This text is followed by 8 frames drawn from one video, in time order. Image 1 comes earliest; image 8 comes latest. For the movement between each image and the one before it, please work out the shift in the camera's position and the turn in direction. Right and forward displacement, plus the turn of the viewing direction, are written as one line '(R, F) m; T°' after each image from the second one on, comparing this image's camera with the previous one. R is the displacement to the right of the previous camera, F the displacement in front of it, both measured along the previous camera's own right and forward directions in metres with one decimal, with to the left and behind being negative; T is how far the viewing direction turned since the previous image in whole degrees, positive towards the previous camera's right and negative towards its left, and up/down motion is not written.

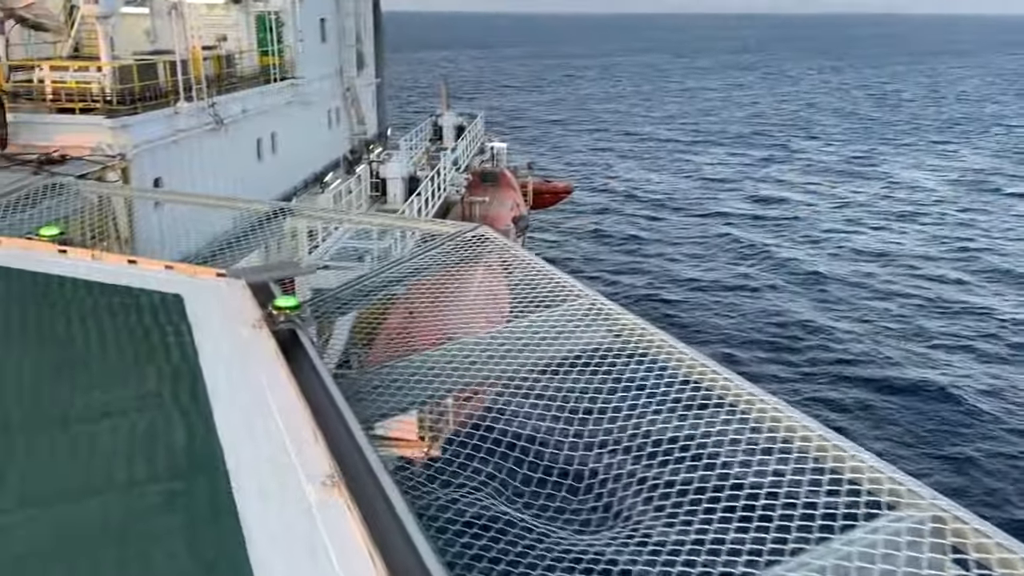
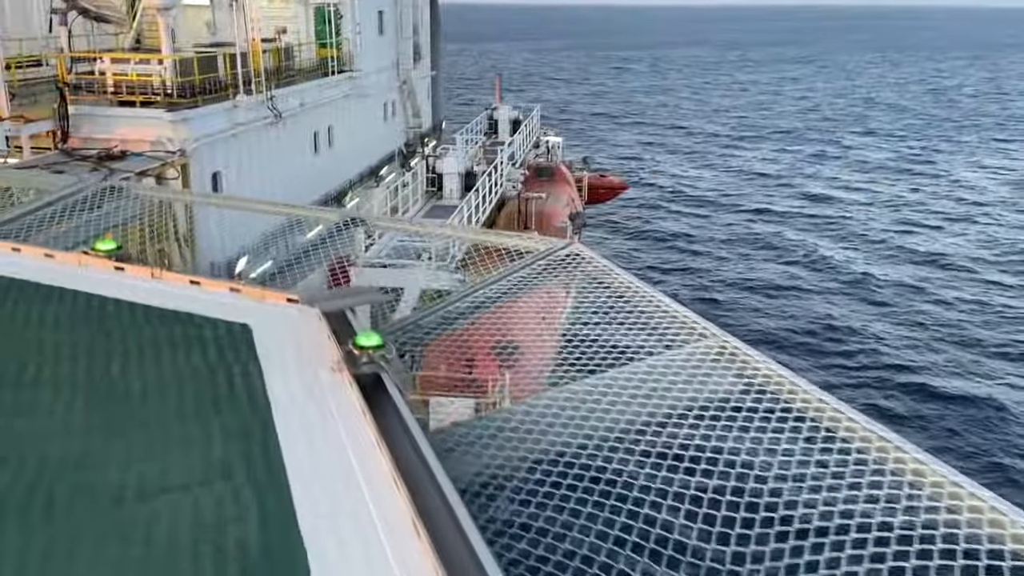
(-0.3, +0.5) m; -3°
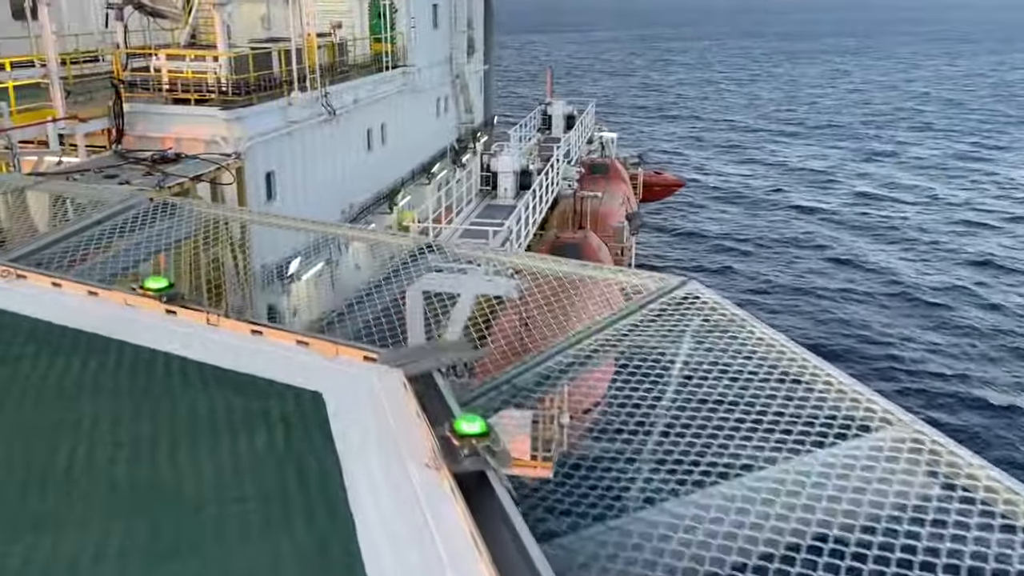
(-0.3, +0.6) m; -3°
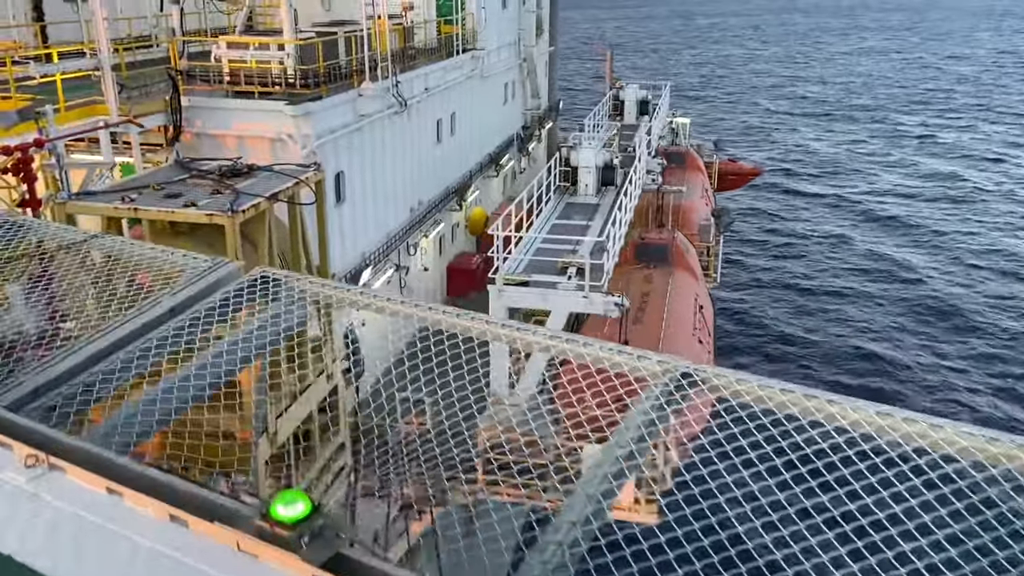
(-0.9, +1.6) m; -3°
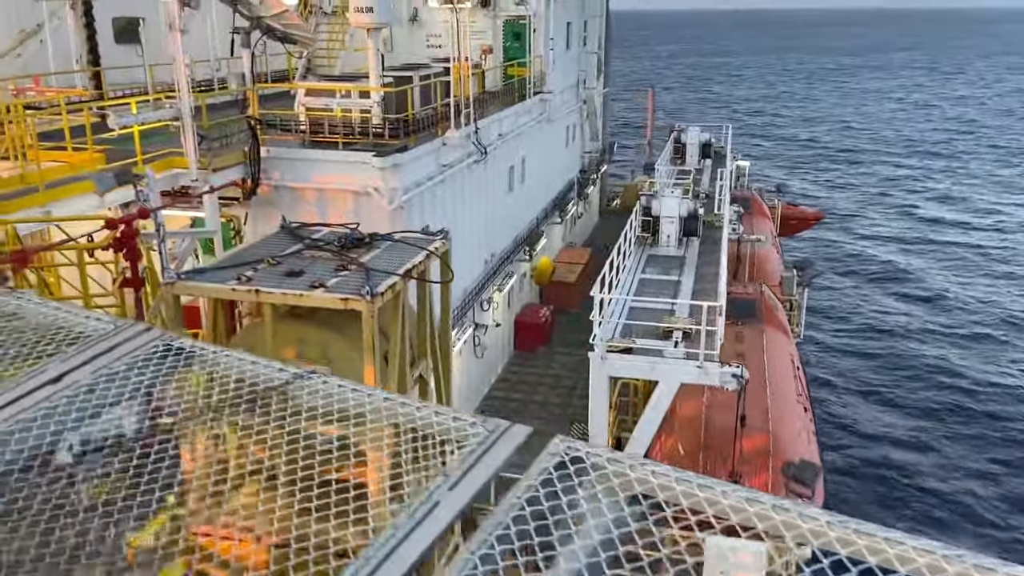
(-1.3, +1.1) m; -1°
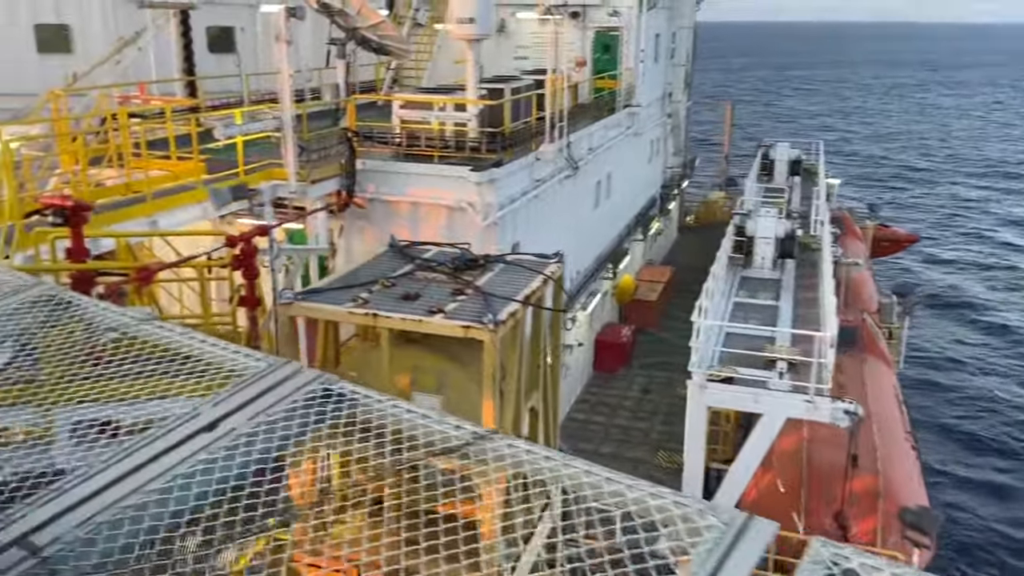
(-0.5, +0.4) m; -4°
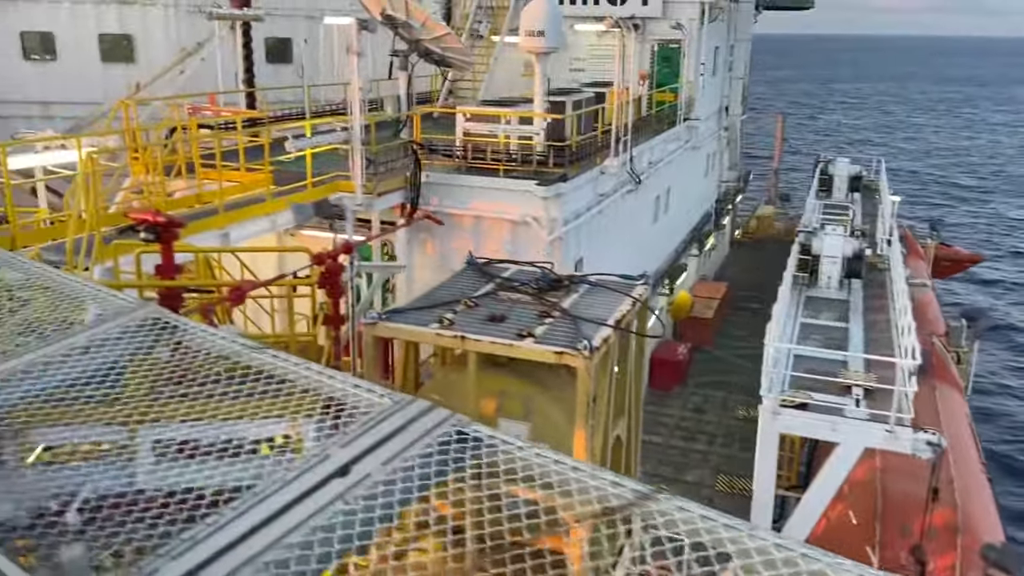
(-0.4, +0.2) m; -3°
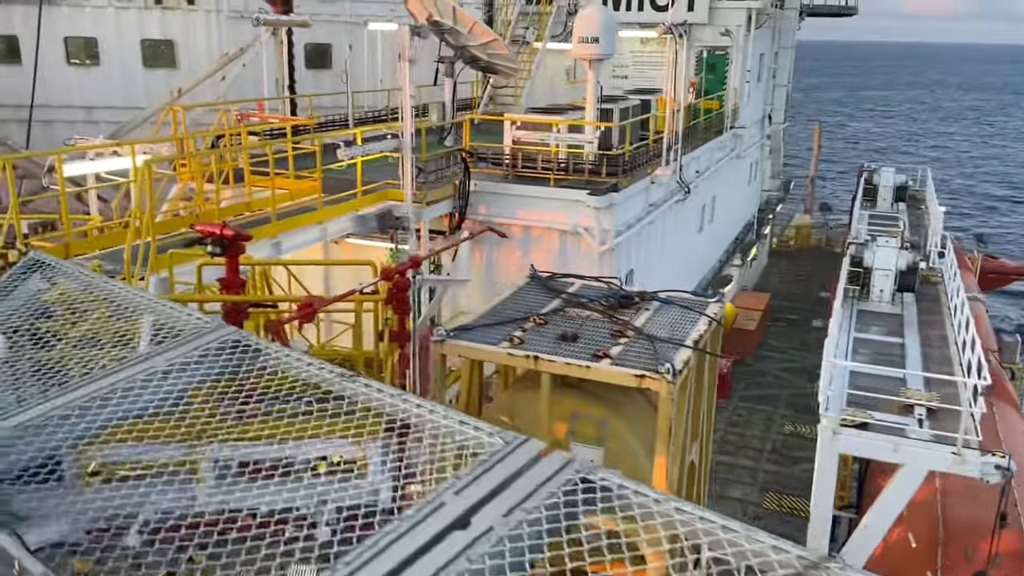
(-0.3, +0.2) m; -2°
